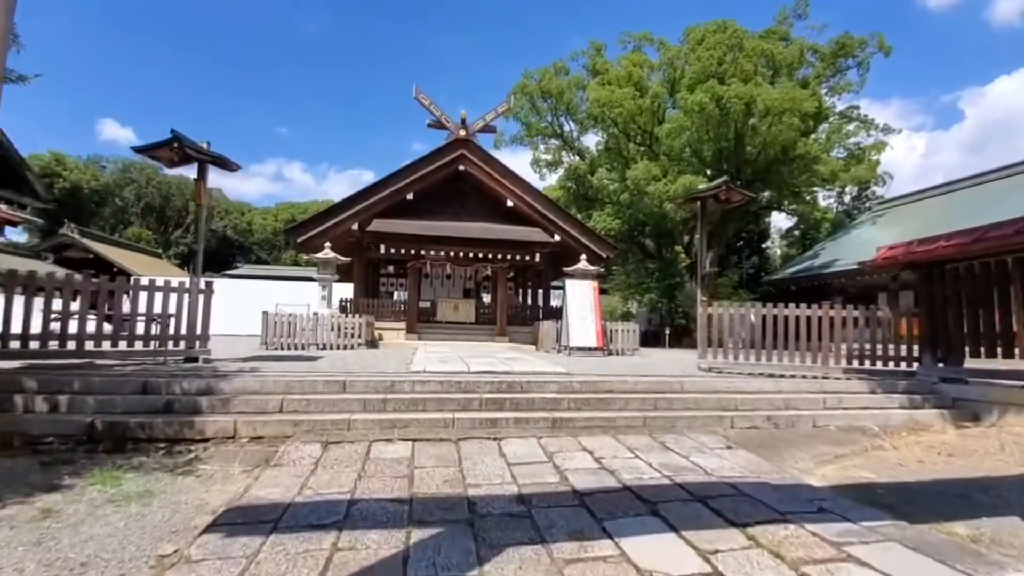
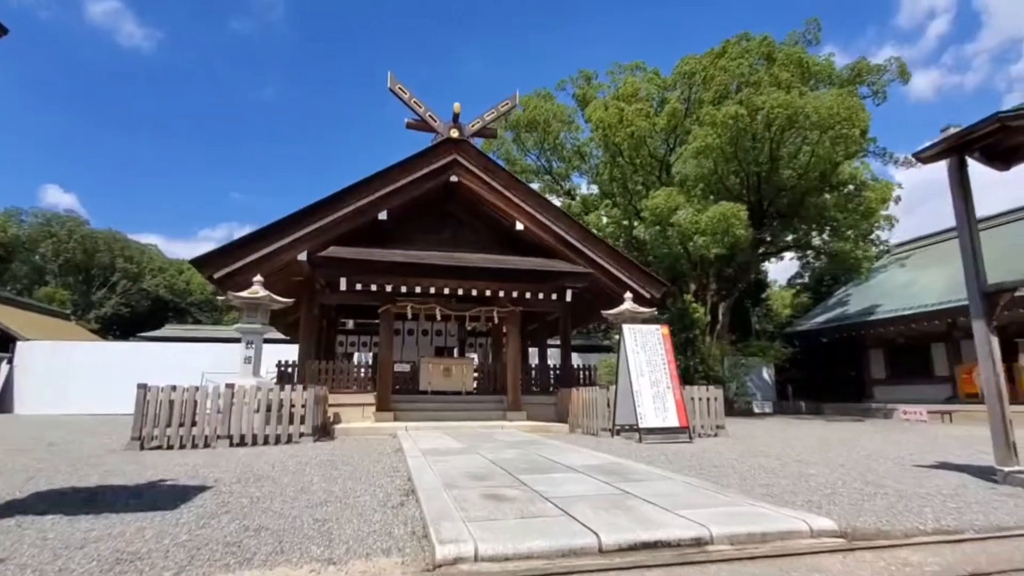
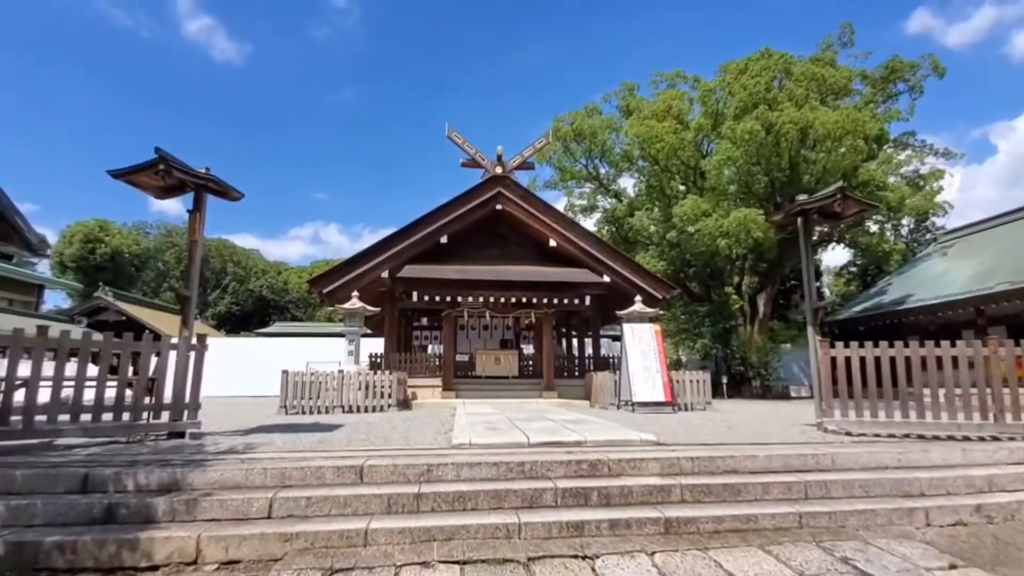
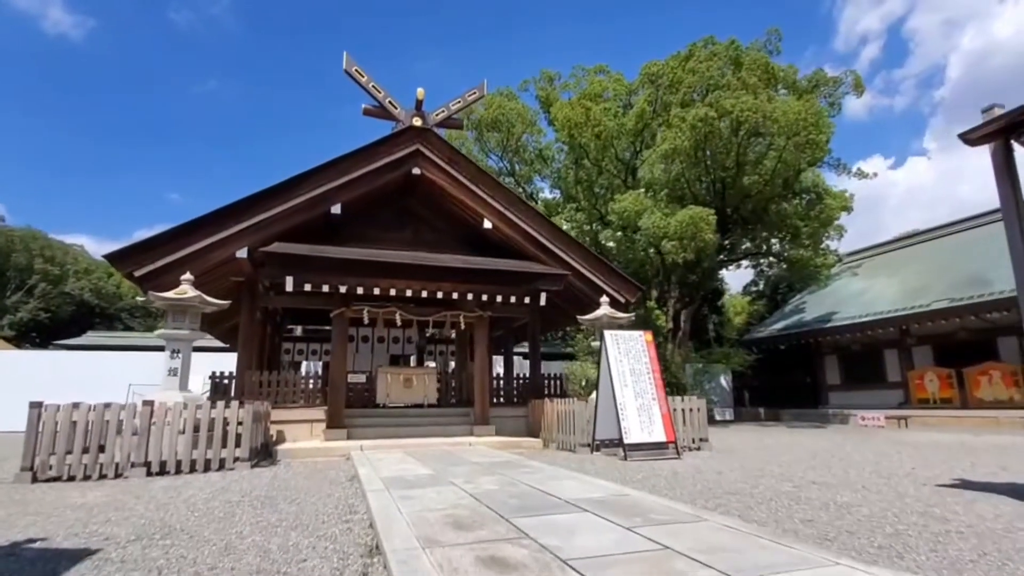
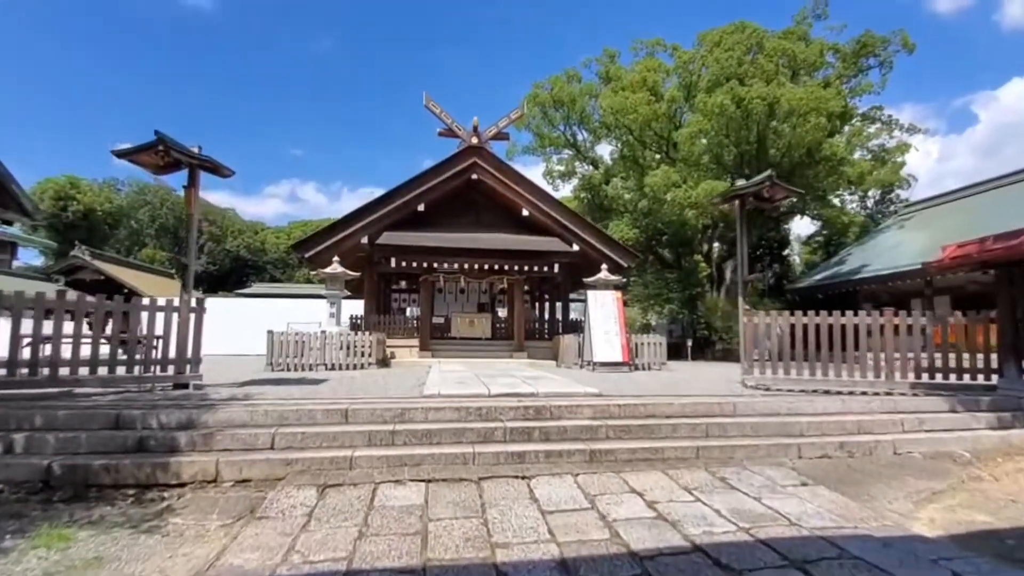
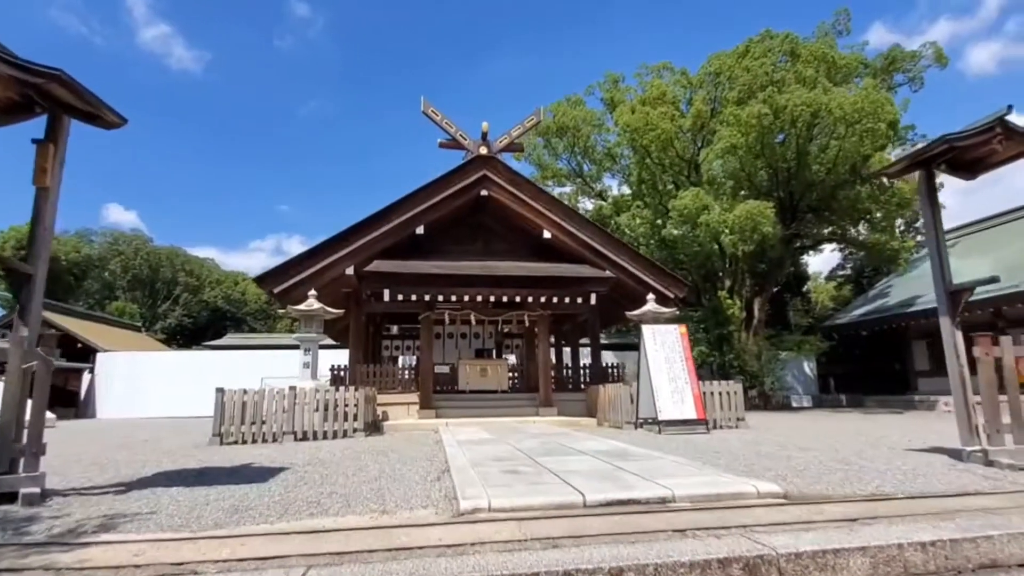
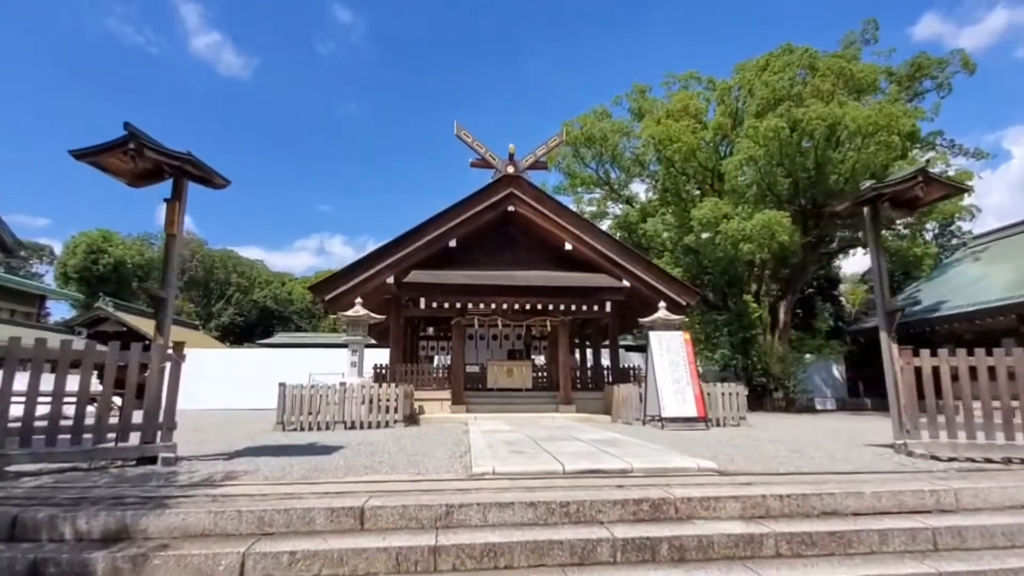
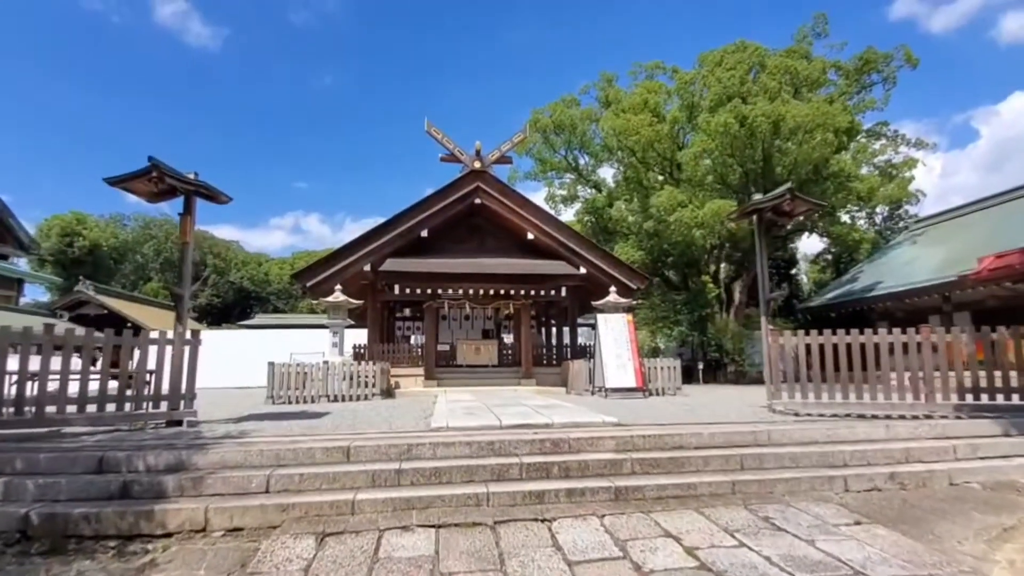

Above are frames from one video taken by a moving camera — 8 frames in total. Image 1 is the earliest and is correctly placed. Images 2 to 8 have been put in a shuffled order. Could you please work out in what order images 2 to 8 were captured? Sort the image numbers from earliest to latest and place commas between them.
5, 8, 3, 7, 6, 2, 4
